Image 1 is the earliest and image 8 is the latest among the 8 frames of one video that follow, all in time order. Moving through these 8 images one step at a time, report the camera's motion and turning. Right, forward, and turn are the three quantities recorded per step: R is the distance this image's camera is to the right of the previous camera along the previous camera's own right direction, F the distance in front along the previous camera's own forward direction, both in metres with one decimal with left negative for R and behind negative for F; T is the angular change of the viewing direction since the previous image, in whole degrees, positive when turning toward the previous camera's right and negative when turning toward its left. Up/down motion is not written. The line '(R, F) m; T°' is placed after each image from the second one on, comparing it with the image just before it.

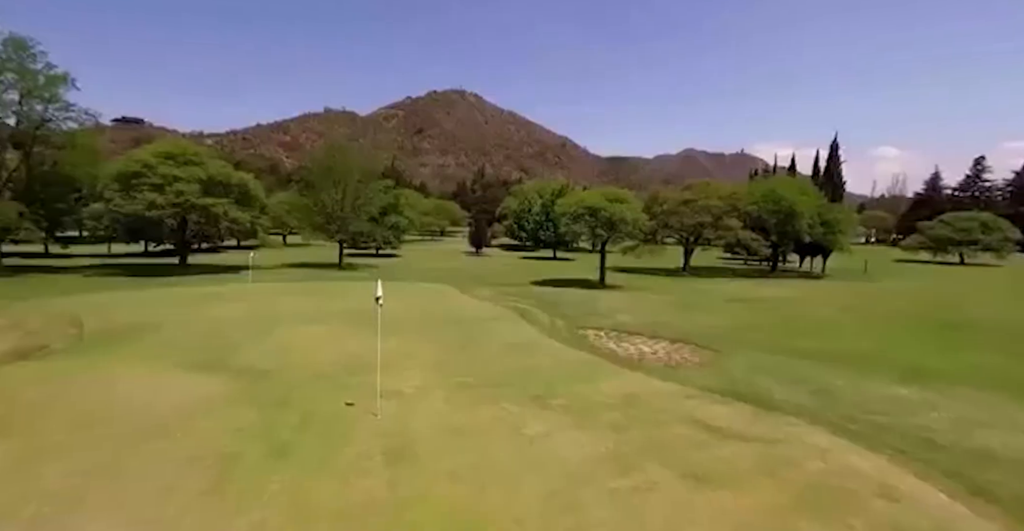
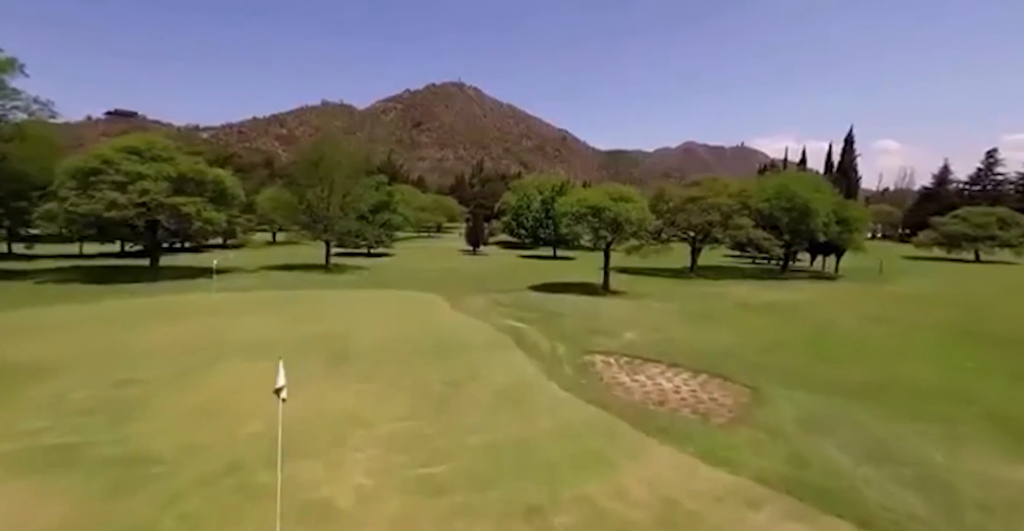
(+0.1, +2.5) m; 0°
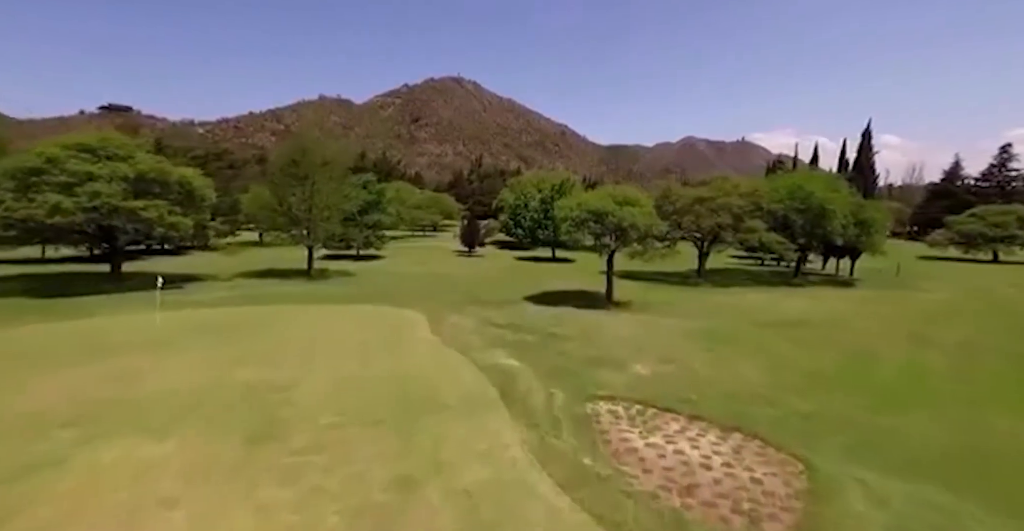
(+0.3, +2.8) m; 0°
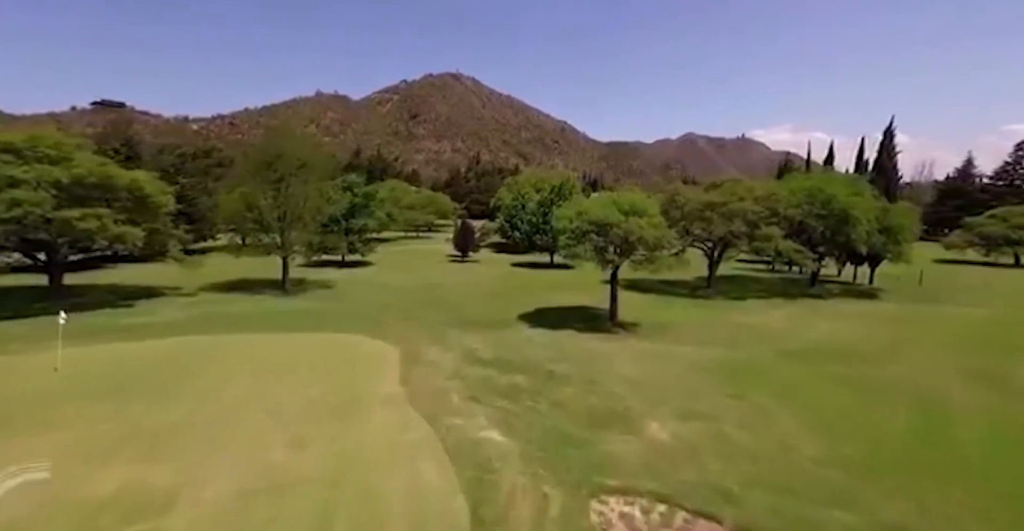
(+0.4, +3.3) m; 0°
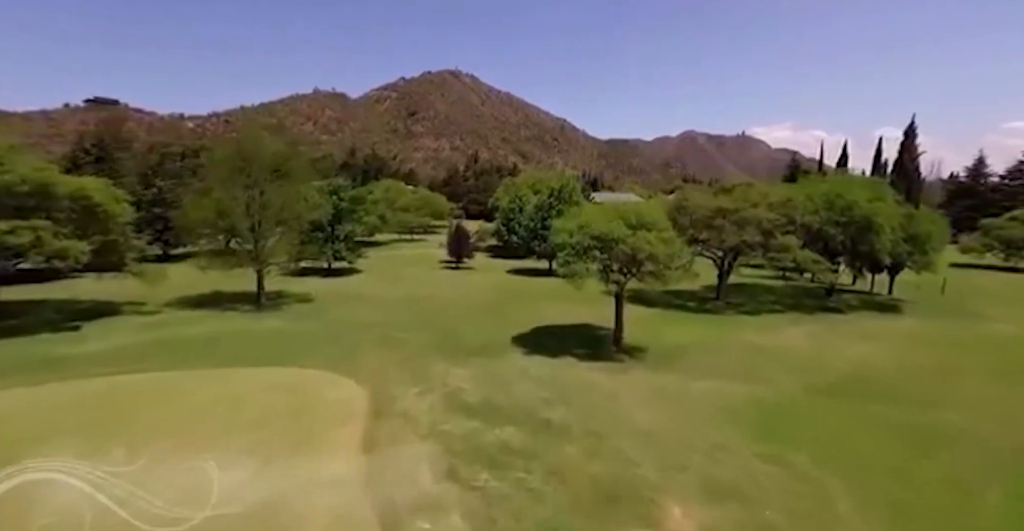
(+0.3, +2.8) m; 0°
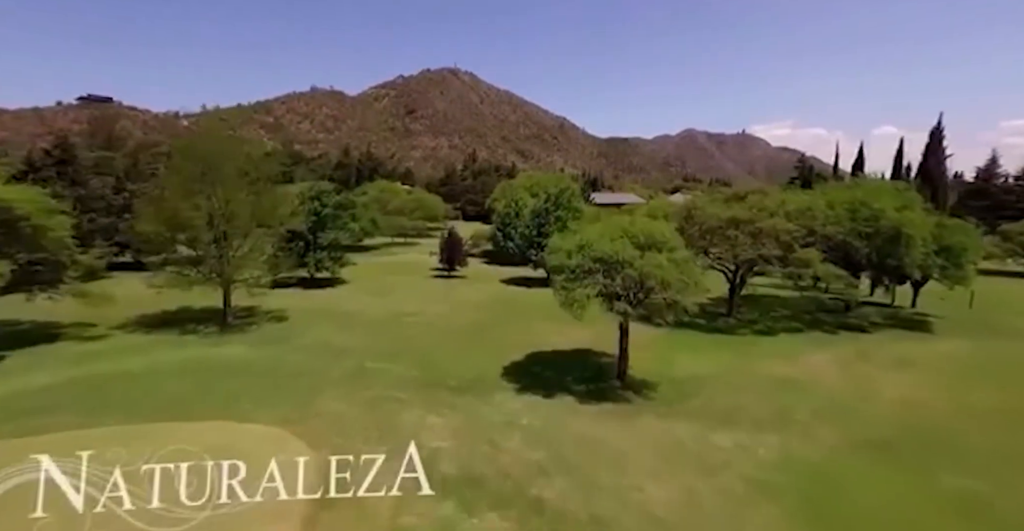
(+0.4, +3.0) m; 0°
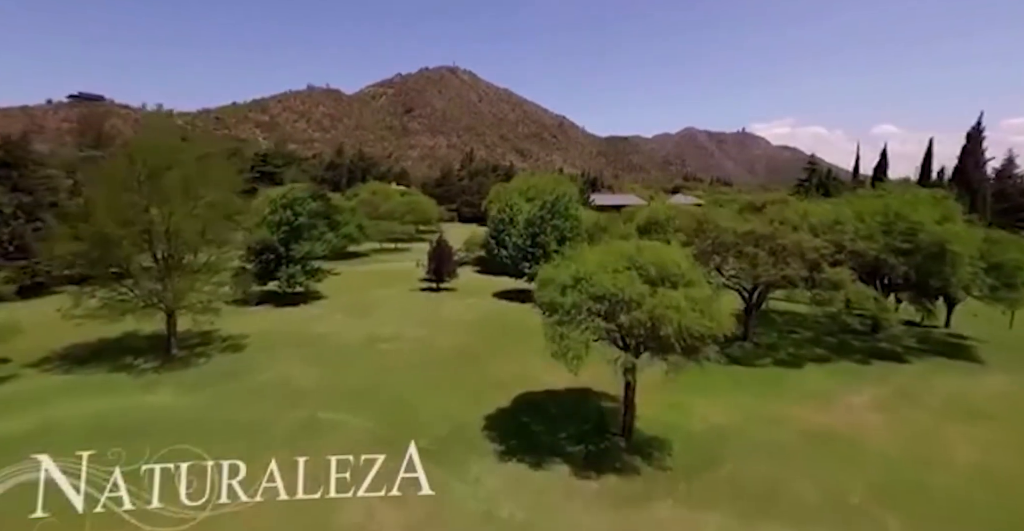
(+0.6, +3.8) m; 0°
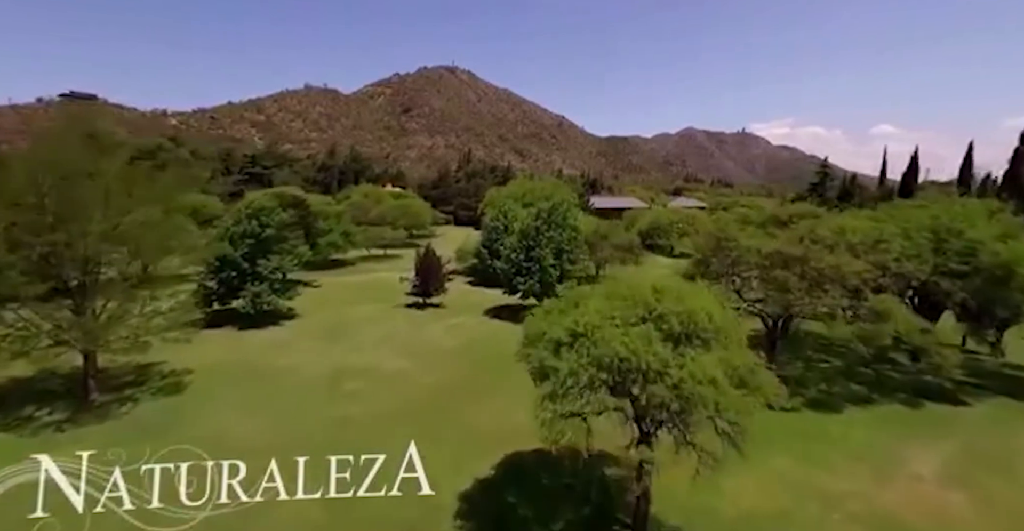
(+0.5, +4.1) m; 0°
